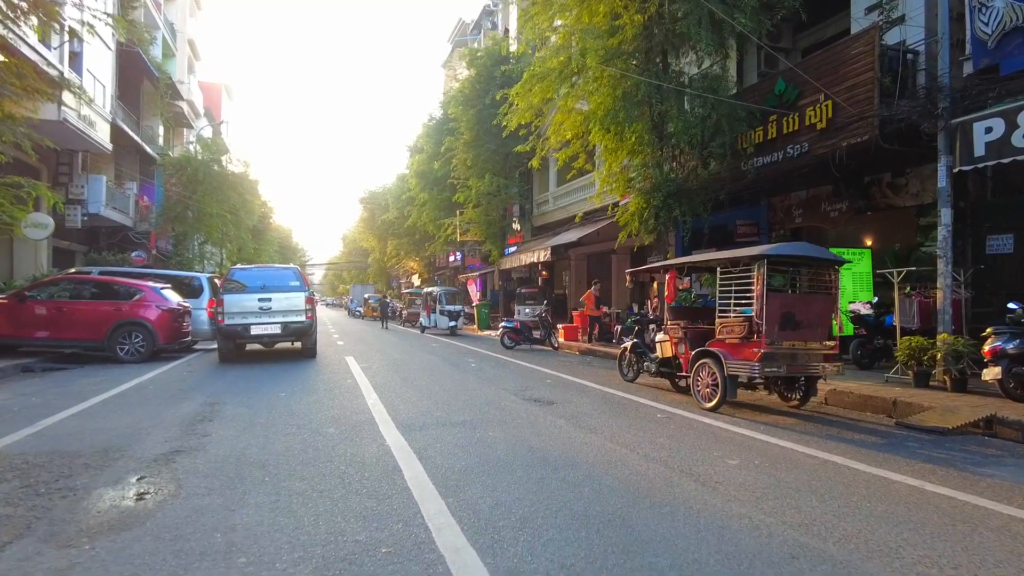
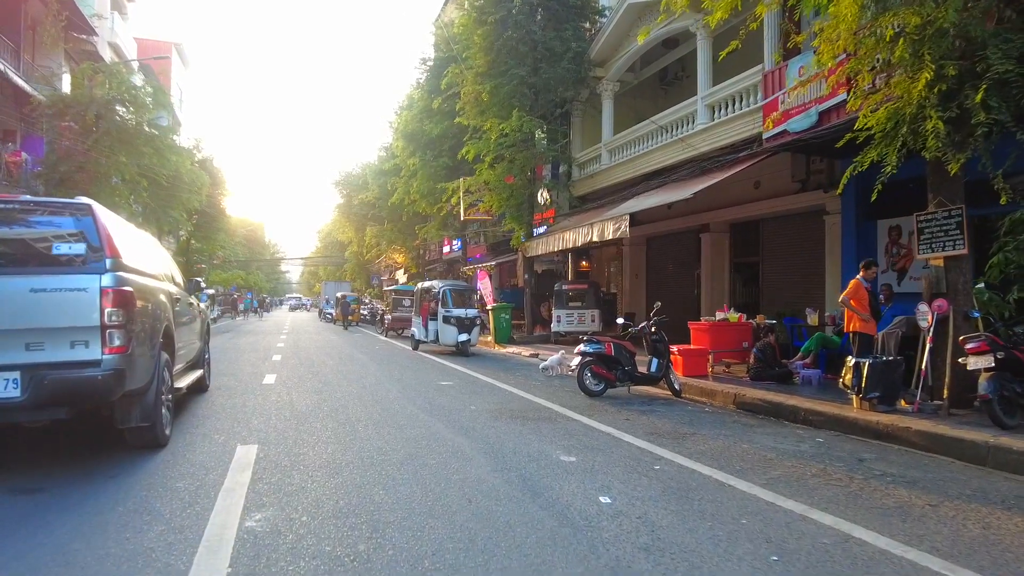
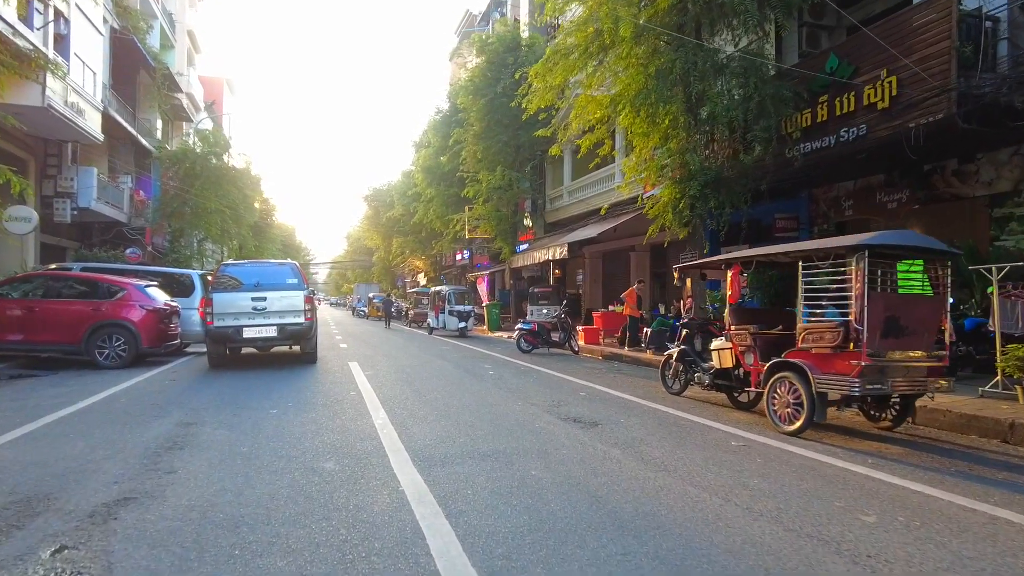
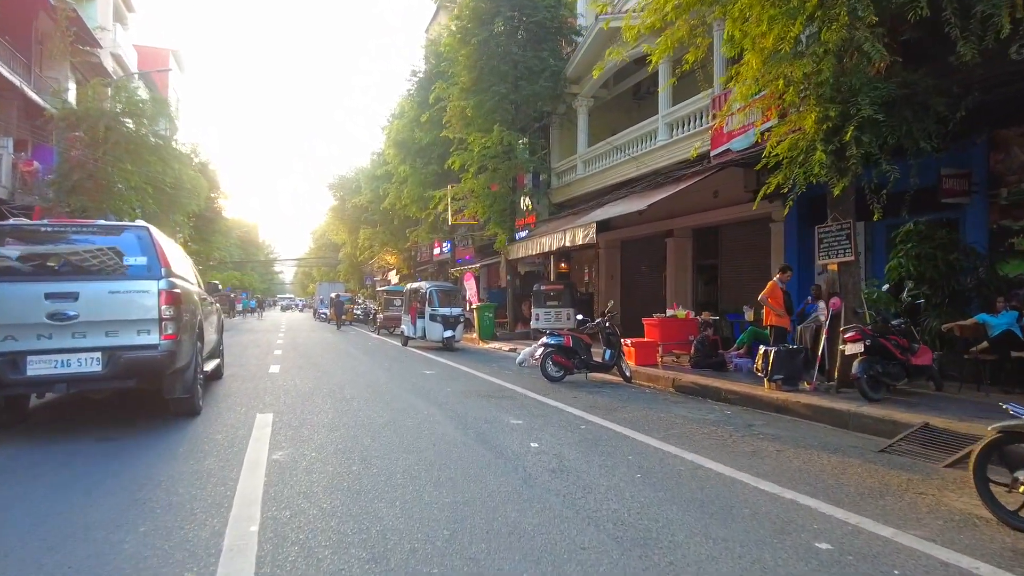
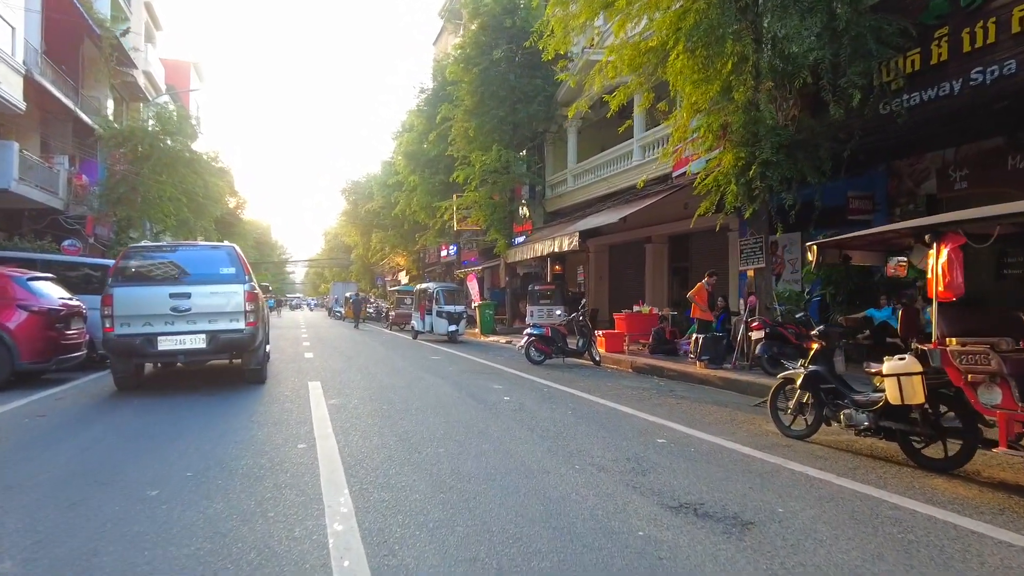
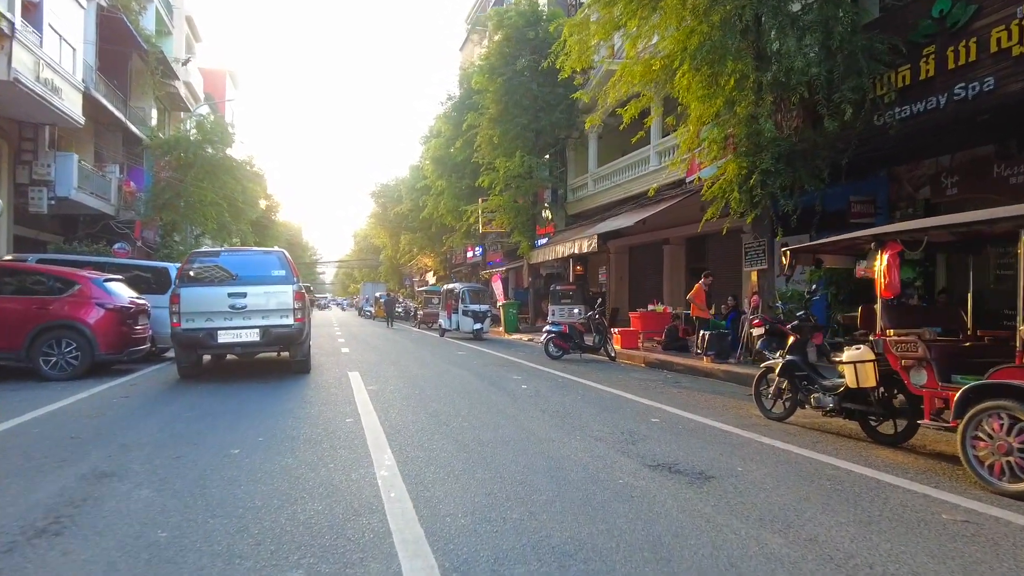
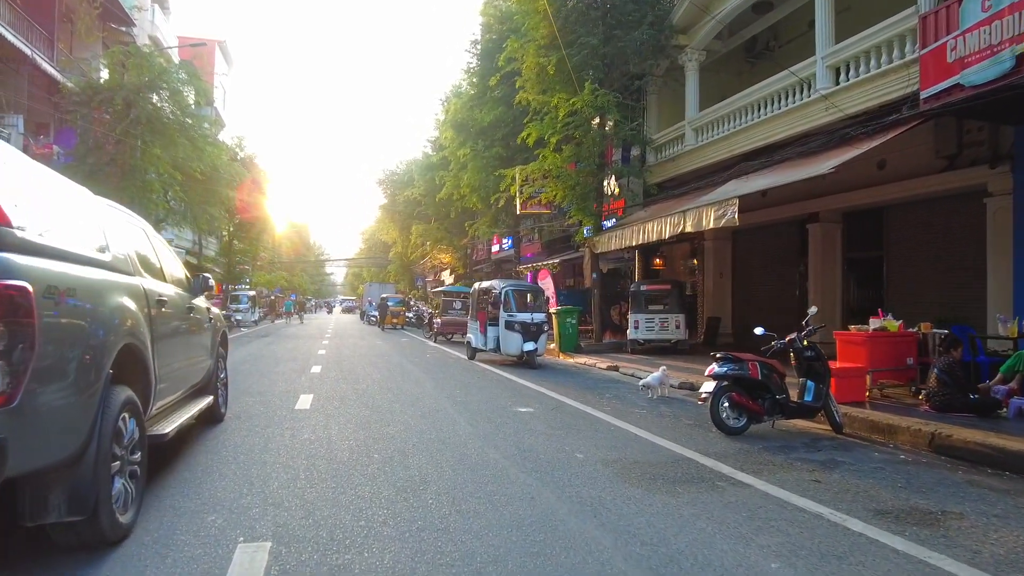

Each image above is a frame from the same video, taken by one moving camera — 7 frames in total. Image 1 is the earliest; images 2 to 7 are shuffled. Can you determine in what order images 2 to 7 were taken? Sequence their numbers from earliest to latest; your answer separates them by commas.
3, 6, 5, 4, 2, 7
